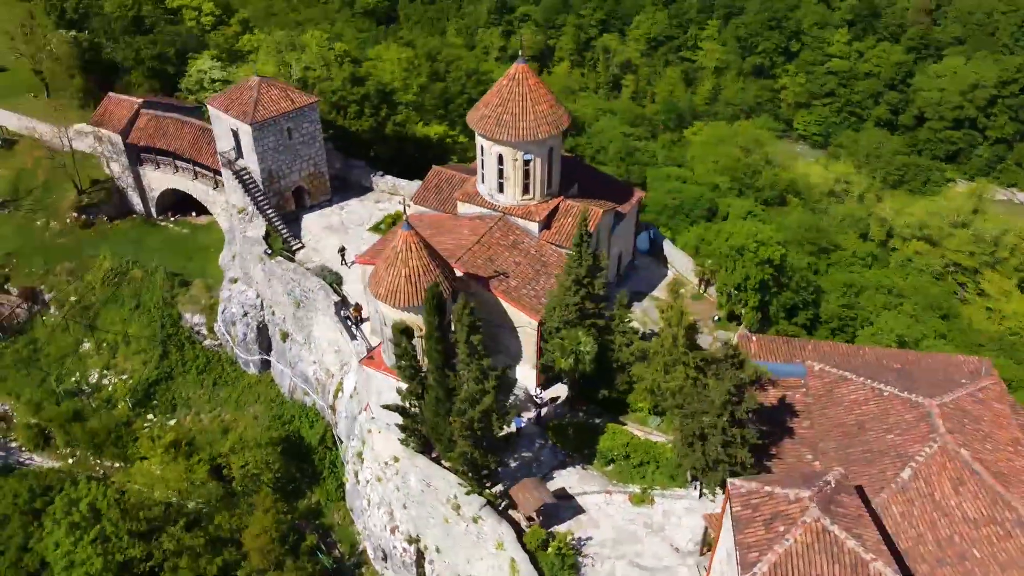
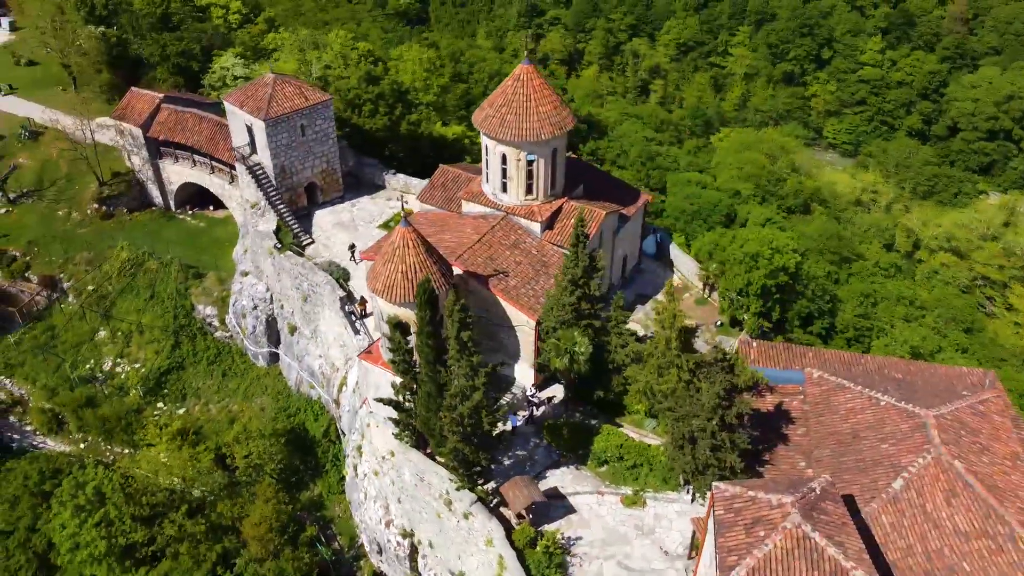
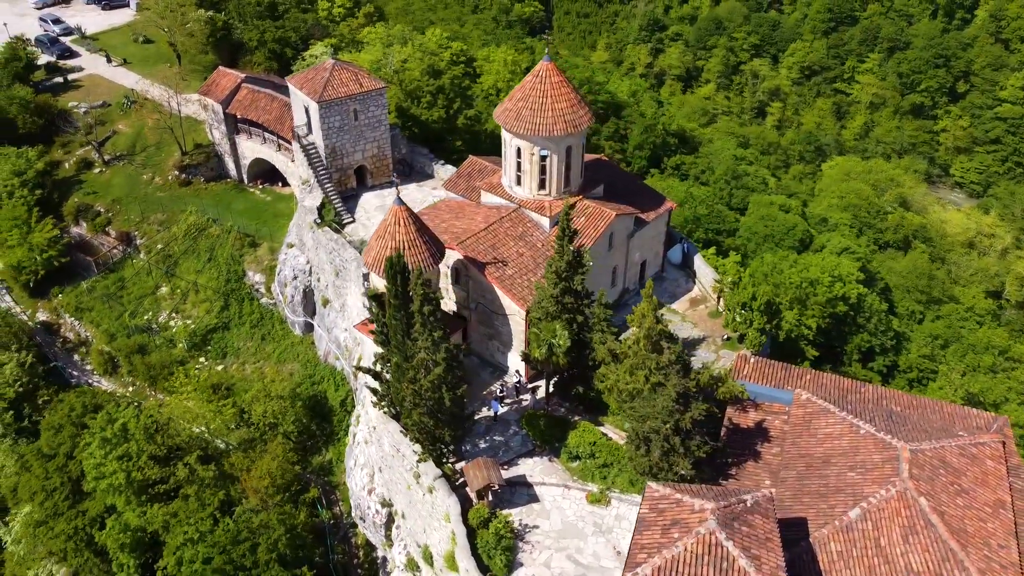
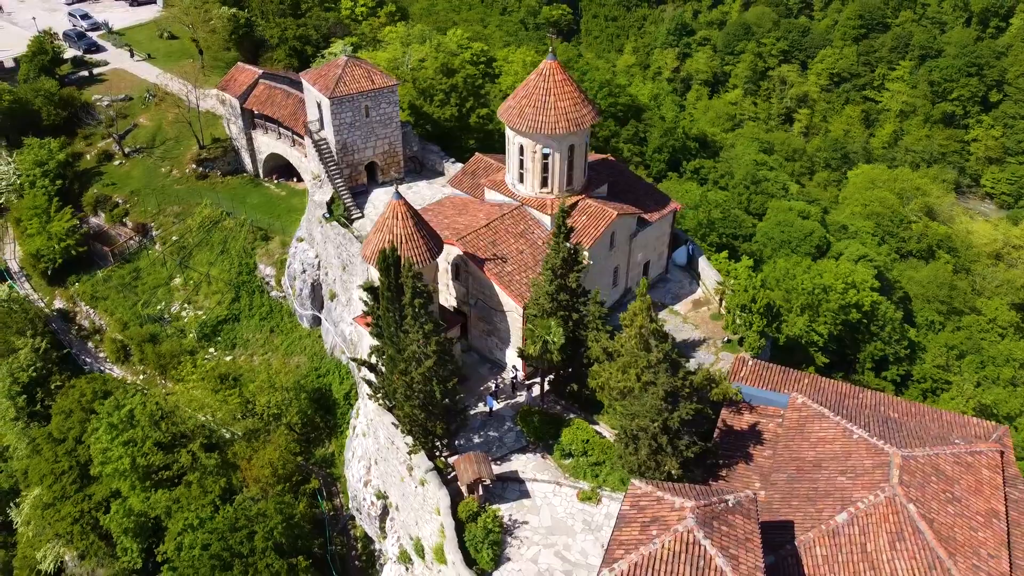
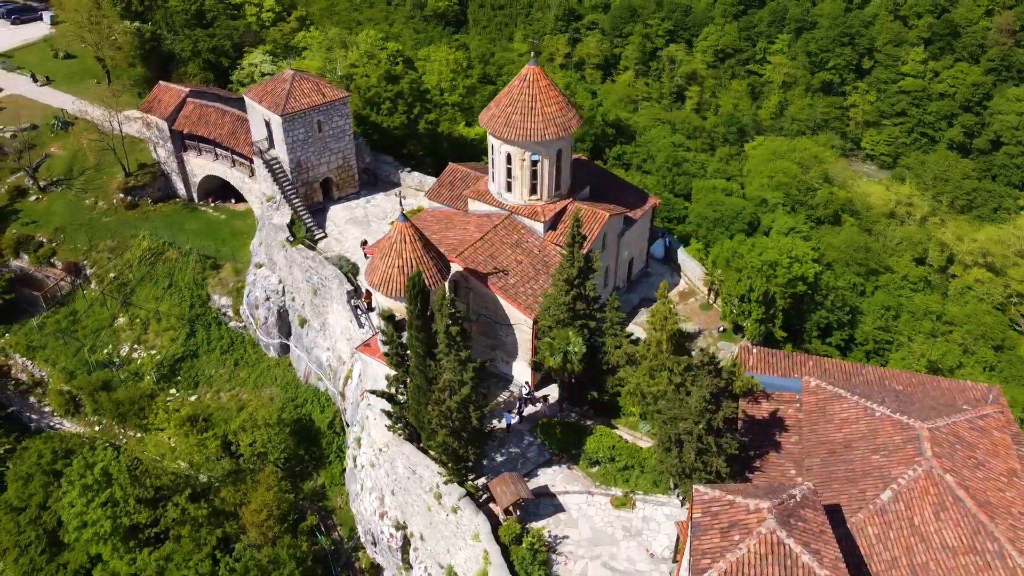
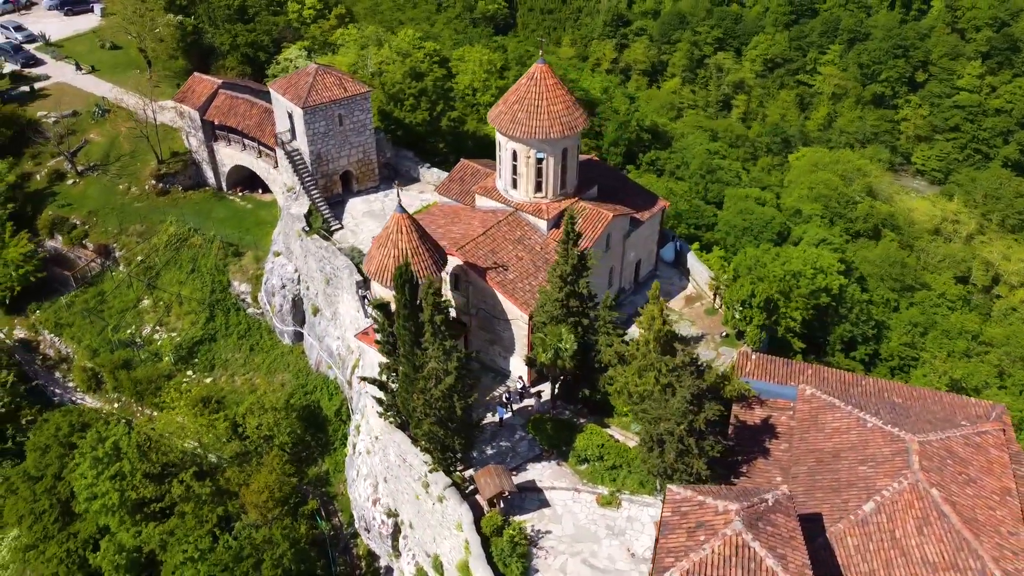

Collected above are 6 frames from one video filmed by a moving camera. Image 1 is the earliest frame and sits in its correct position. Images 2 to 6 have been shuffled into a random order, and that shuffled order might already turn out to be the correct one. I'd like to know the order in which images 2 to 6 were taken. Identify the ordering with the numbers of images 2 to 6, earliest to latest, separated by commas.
2, 5, 6, 3, 4
